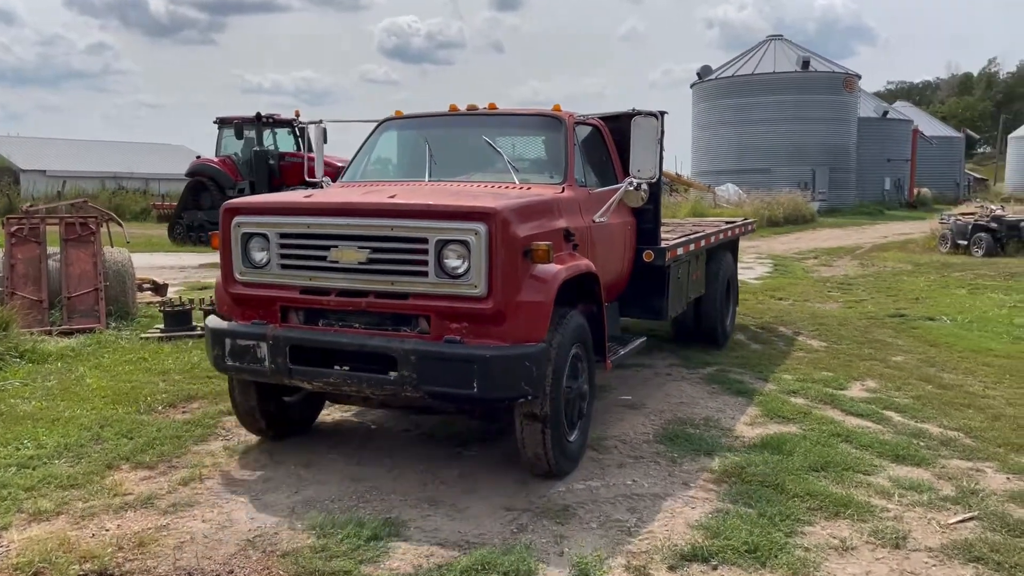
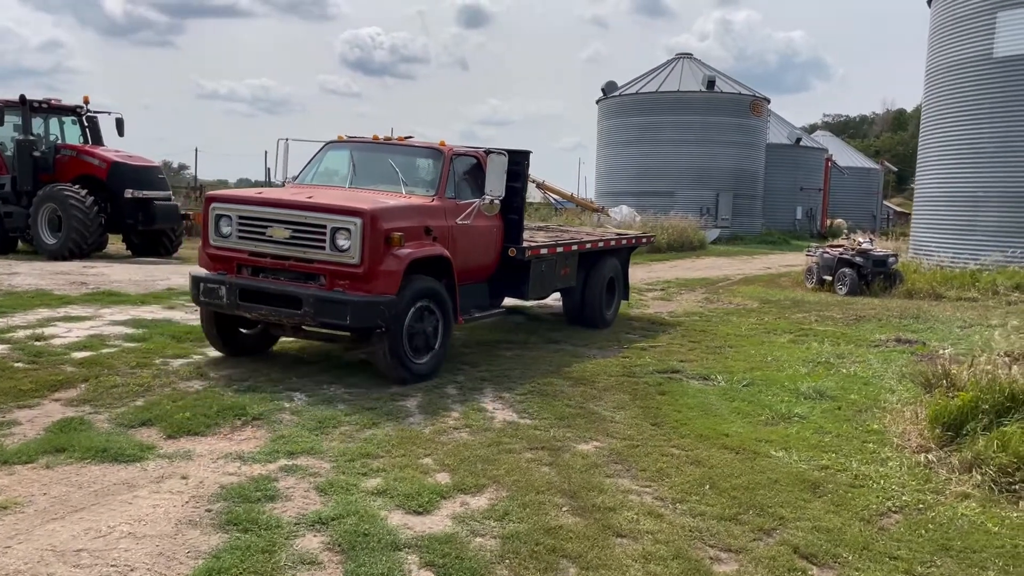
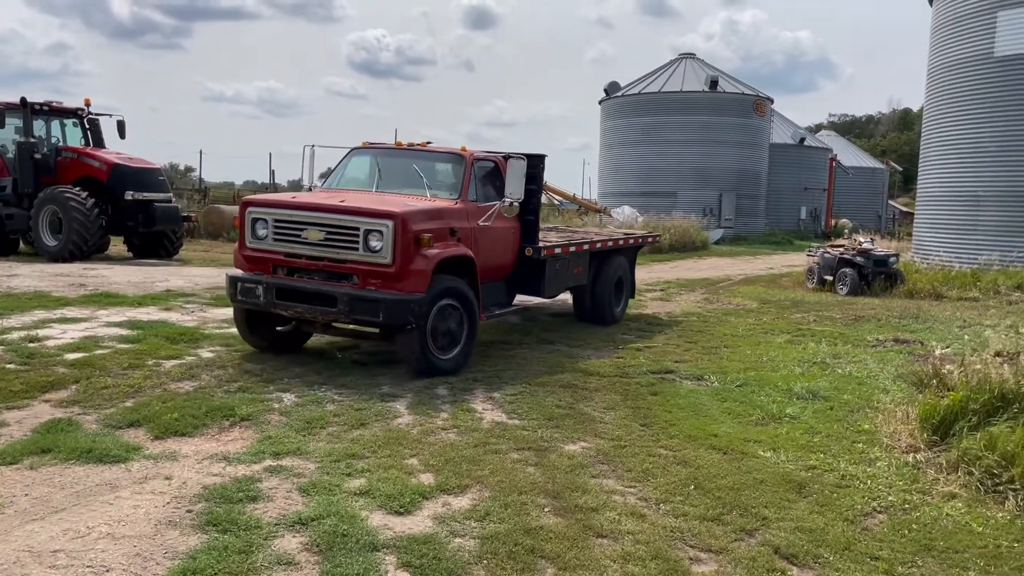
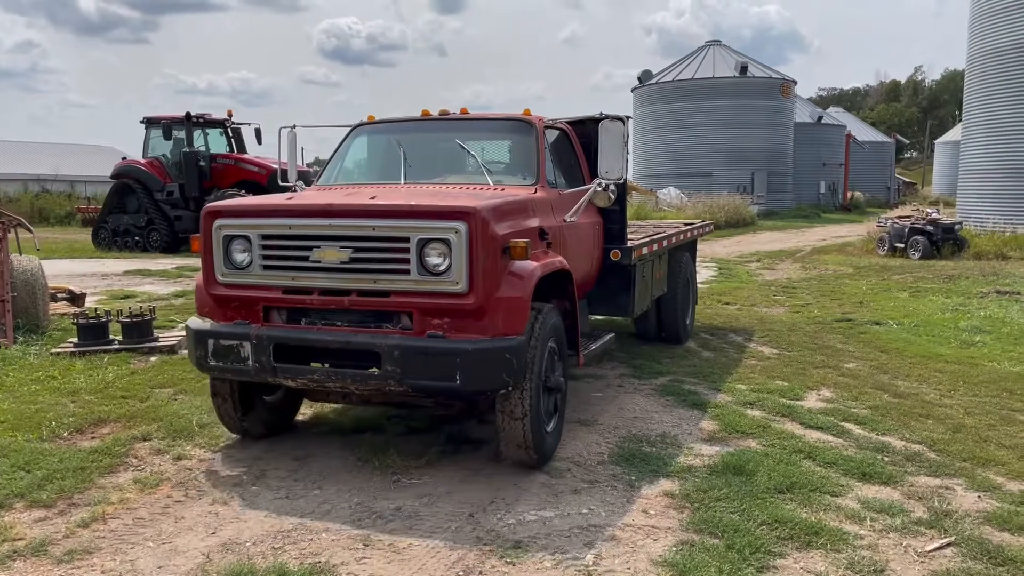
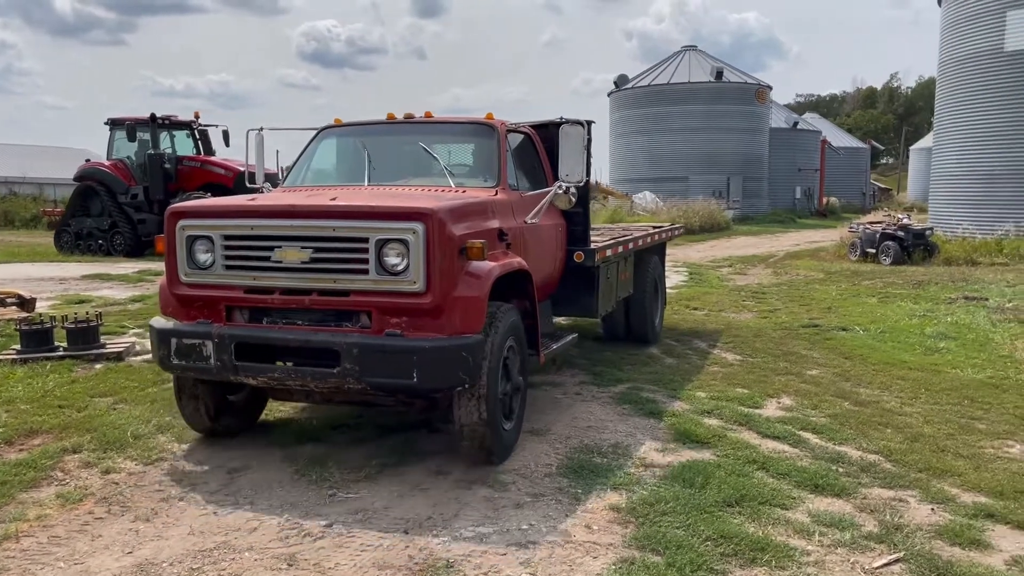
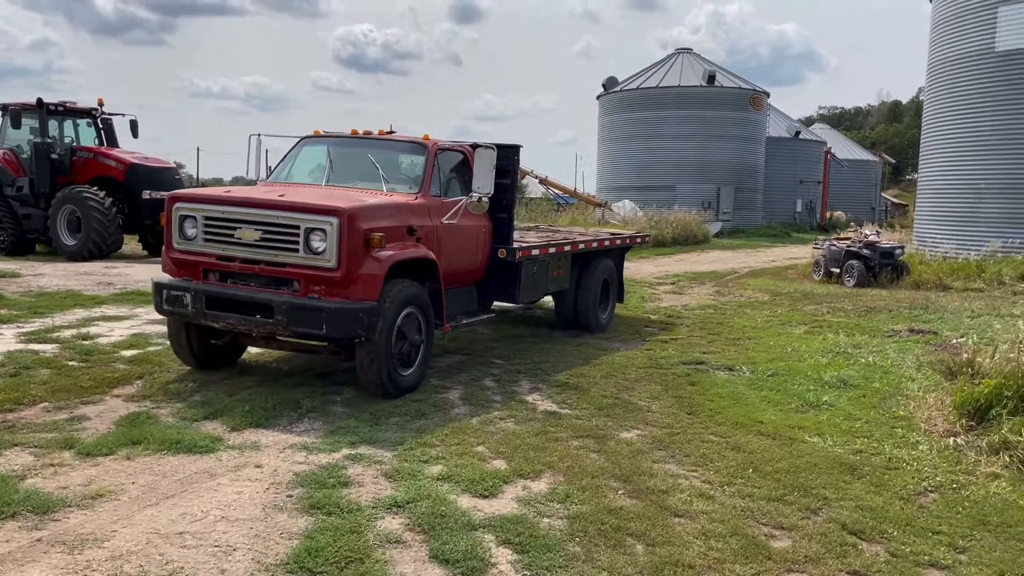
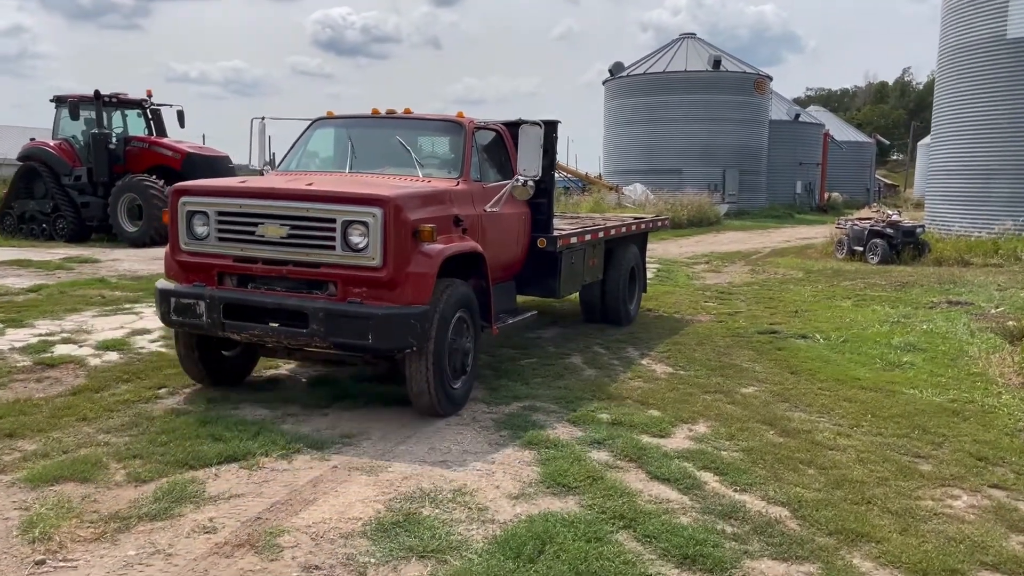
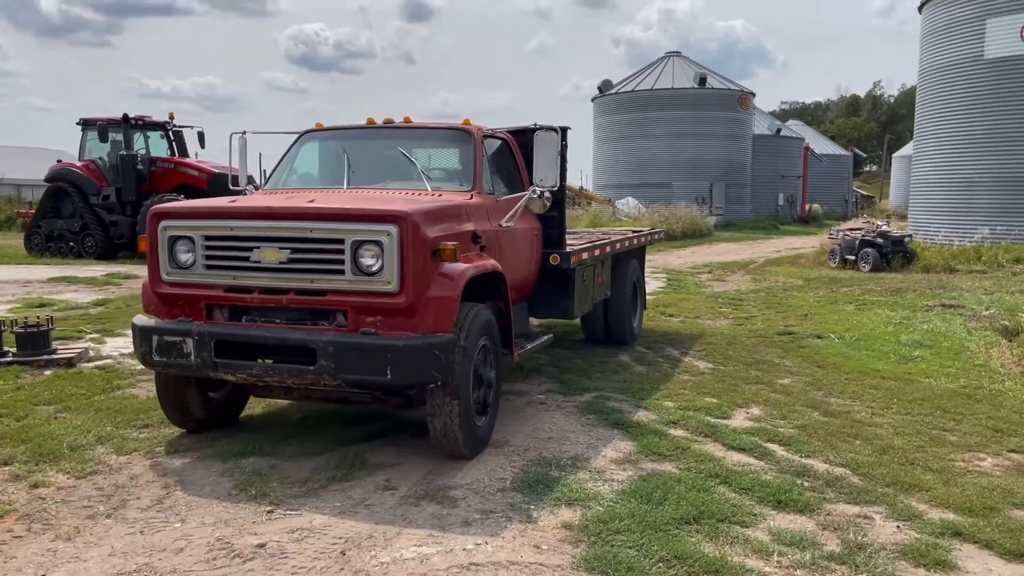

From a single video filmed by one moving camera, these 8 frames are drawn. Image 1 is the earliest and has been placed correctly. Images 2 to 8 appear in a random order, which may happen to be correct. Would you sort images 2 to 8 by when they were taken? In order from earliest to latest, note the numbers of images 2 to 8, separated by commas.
4, 5, 8, 7, 6, 2, 3
